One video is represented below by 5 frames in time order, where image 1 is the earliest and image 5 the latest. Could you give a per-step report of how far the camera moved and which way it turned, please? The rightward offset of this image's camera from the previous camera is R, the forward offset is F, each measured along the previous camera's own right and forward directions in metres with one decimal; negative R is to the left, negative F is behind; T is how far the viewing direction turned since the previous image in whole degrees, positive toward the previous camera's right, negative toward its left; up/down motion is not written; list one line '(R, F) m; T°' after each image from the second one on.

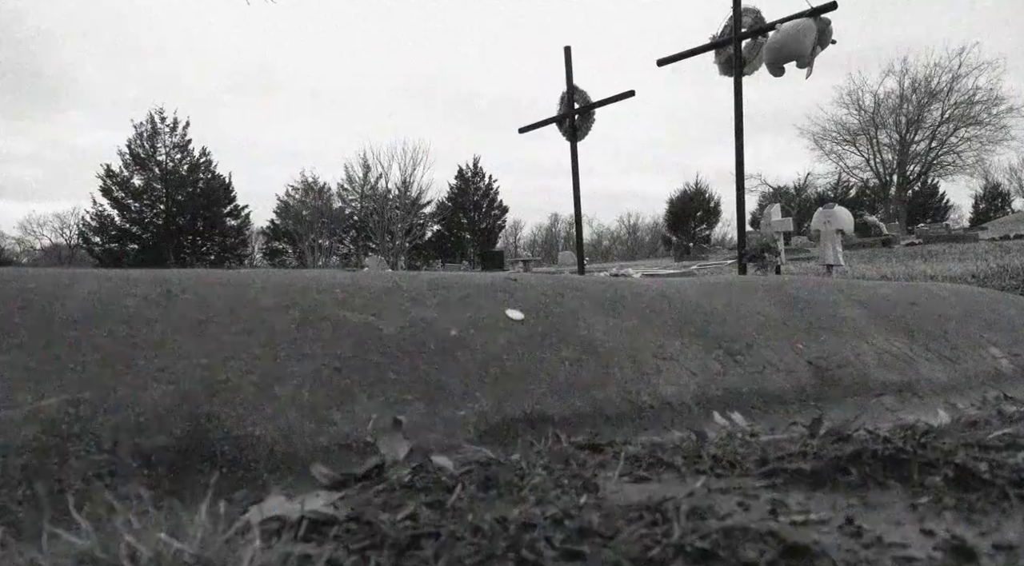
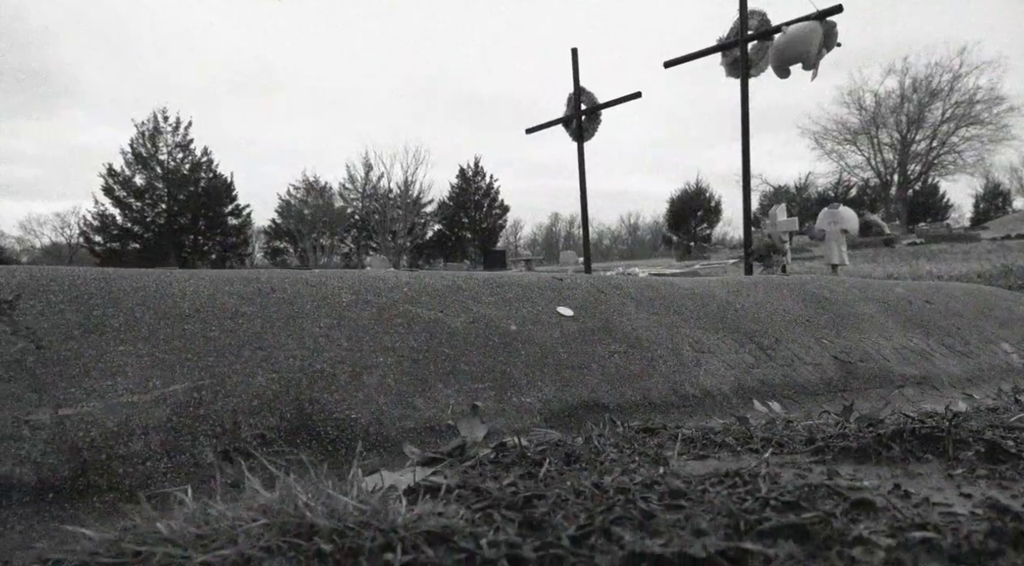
(-0.3, -0.3) m; 0°
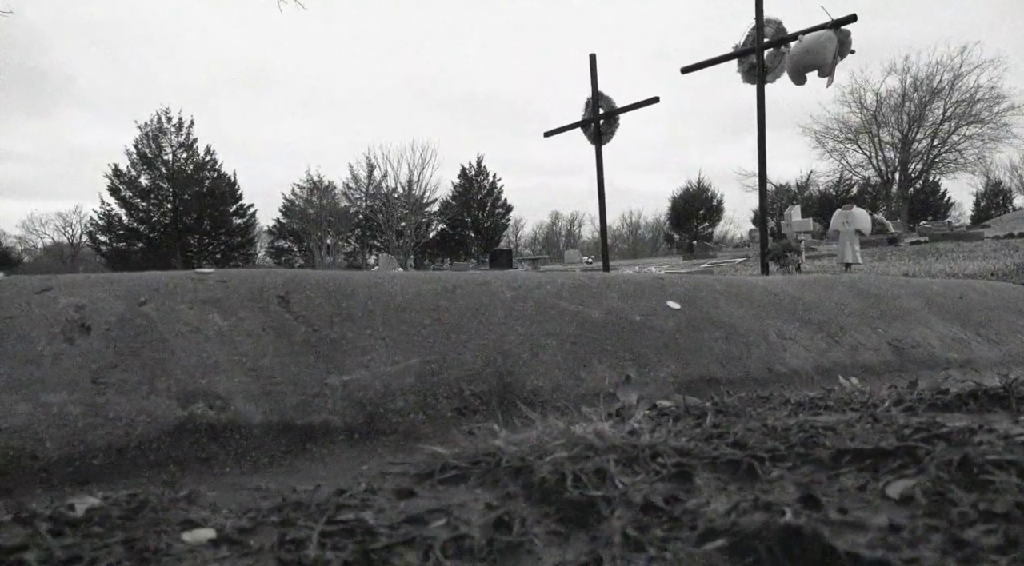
(-0.7, -0.8) m; 0°
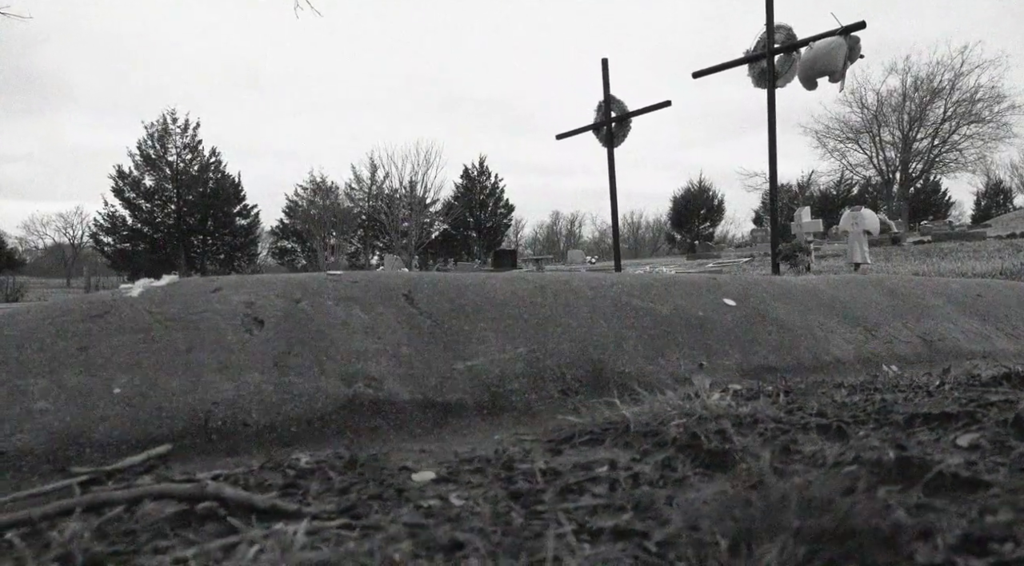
(-0.5, -0.5) m; 0°
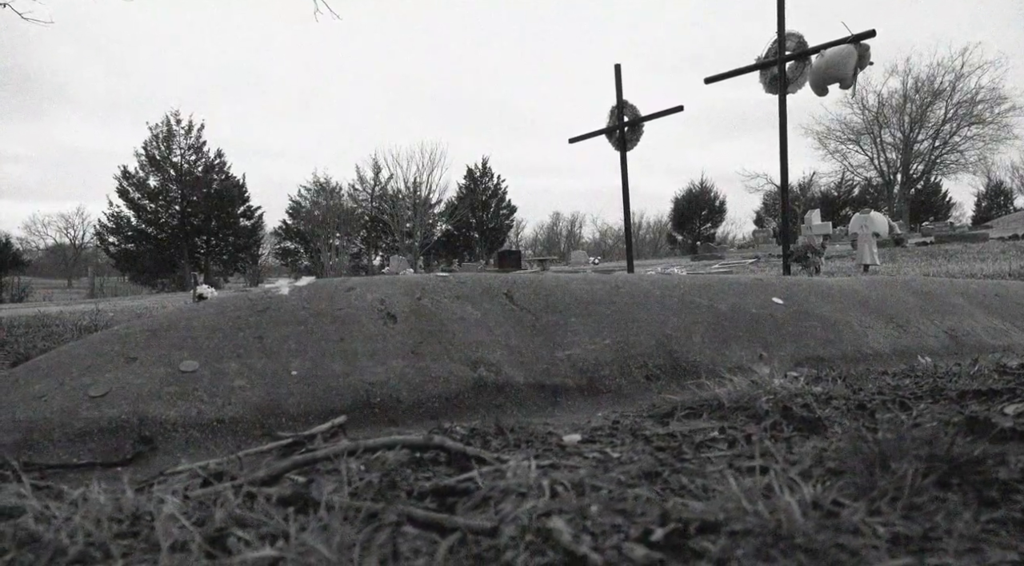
(-0.5, -0.6) m; 0°
